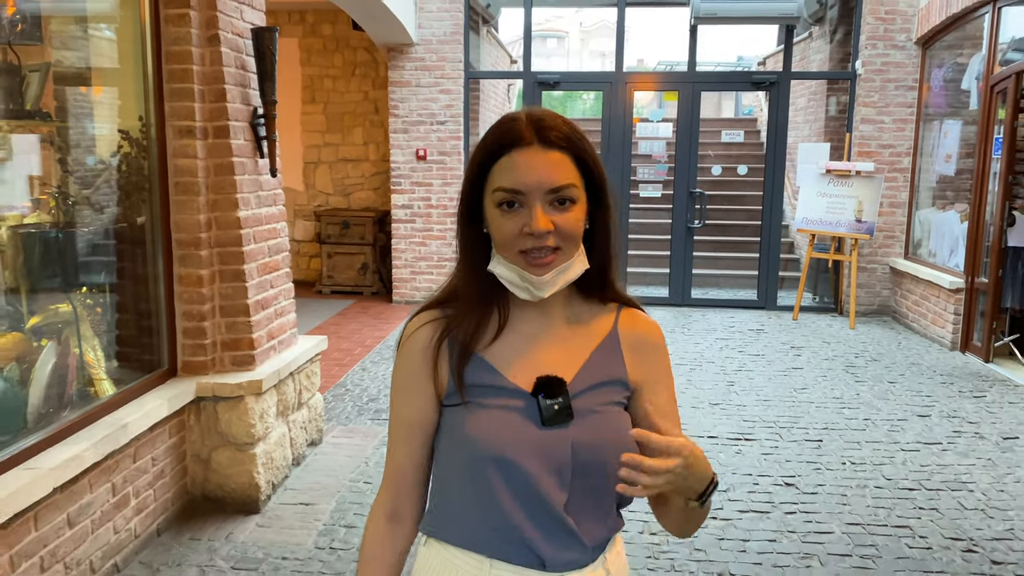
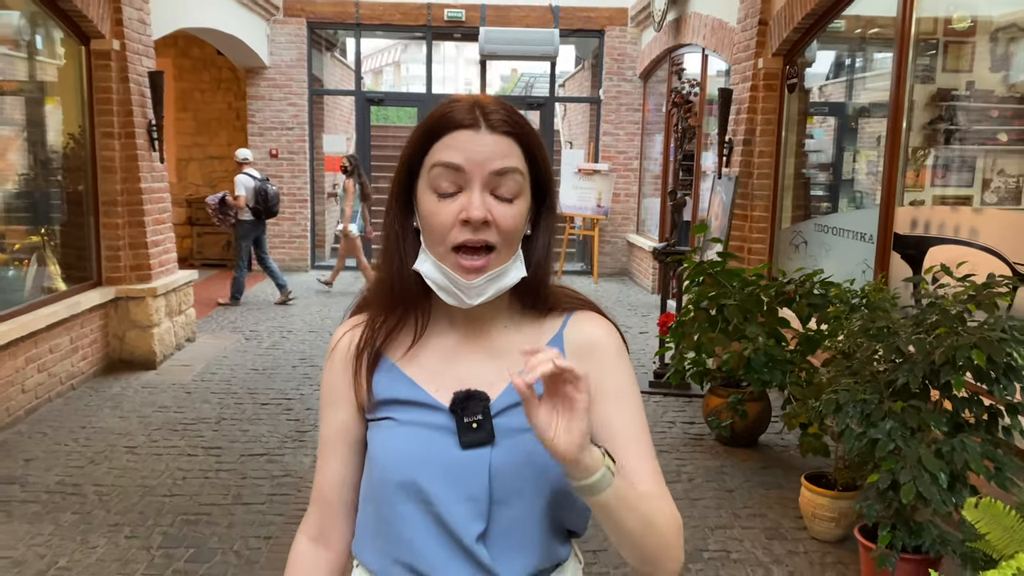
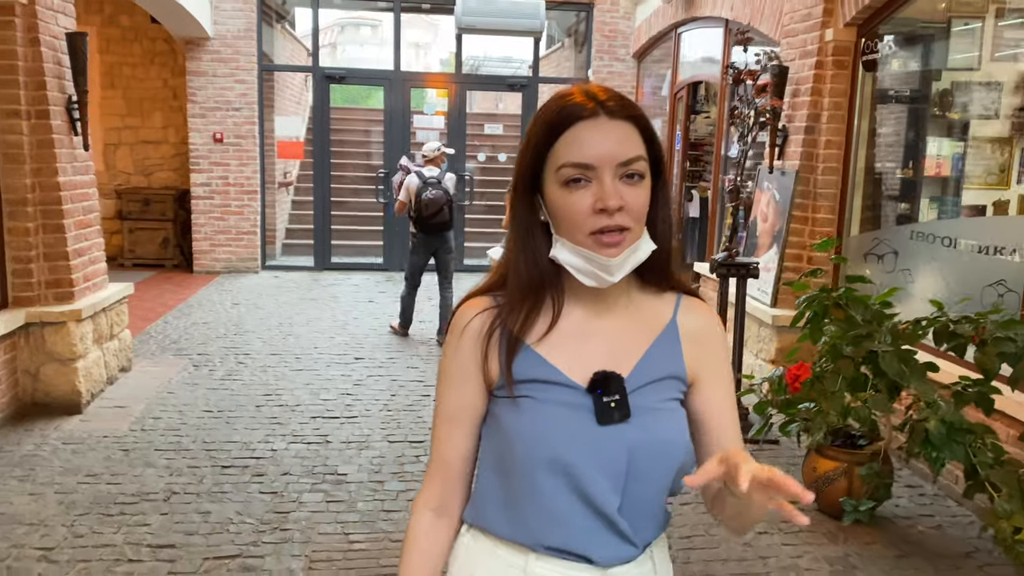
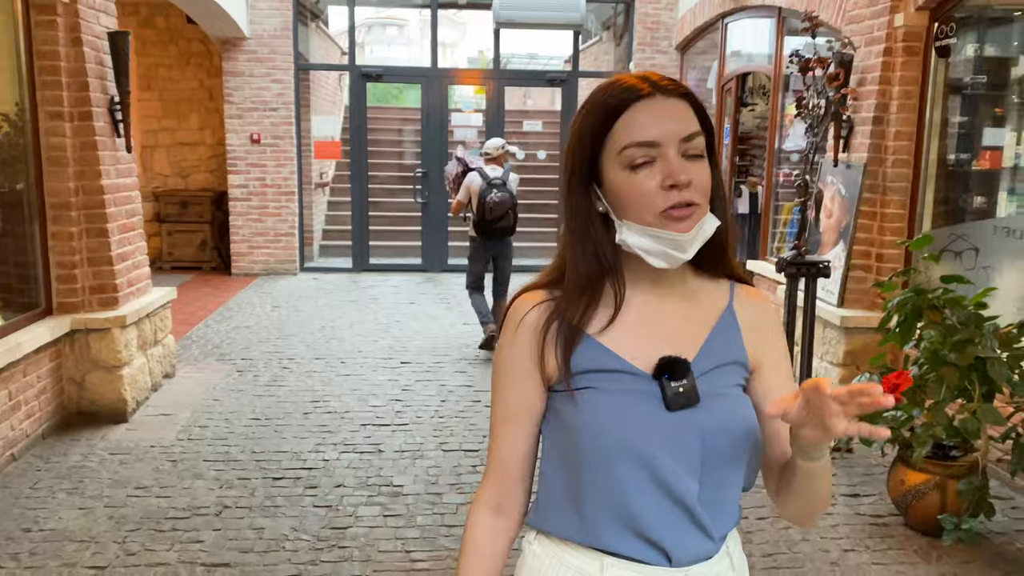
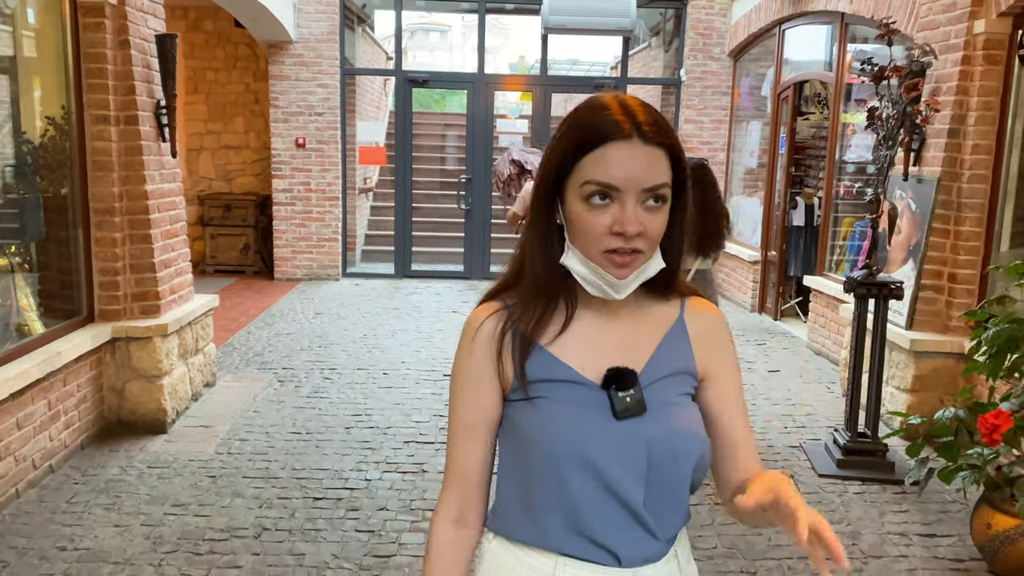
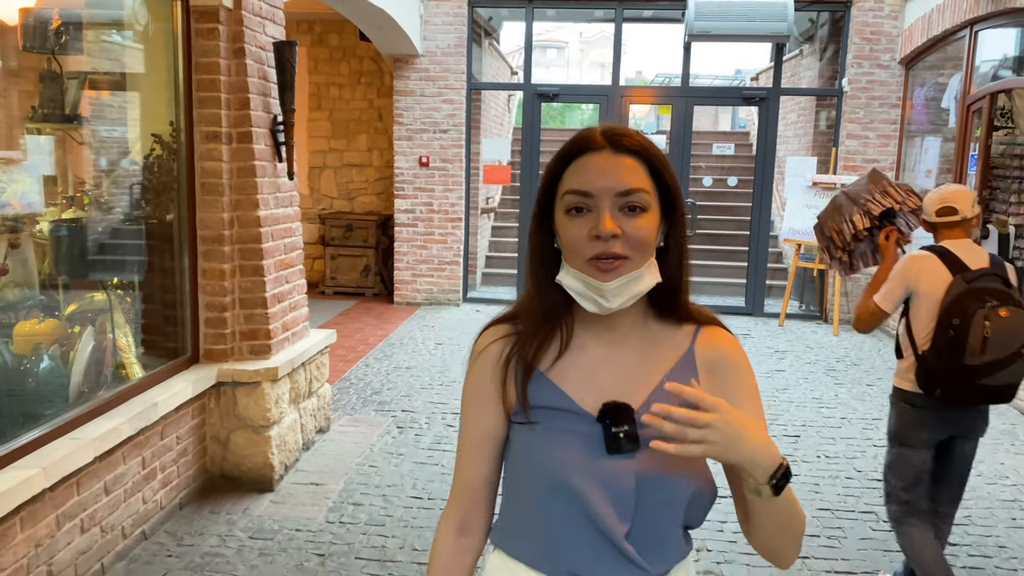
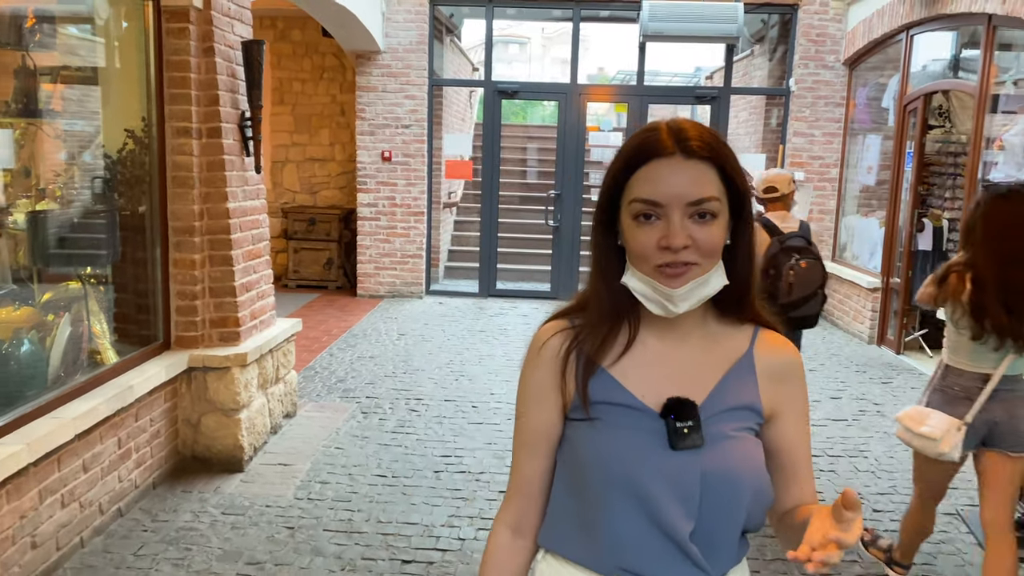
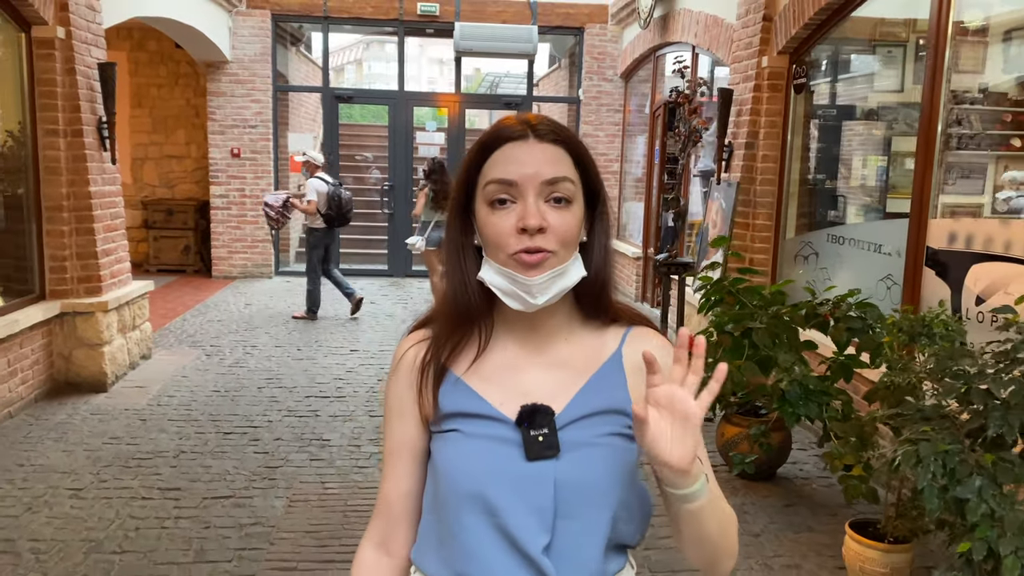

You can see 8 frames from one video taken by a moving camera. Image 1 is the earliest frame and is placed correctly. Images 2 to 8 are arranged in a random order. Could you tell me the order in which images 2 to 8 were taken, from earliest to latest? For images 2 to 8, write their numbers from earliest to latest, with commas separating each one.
6, 7, 5, 4, 3, 8, 2
